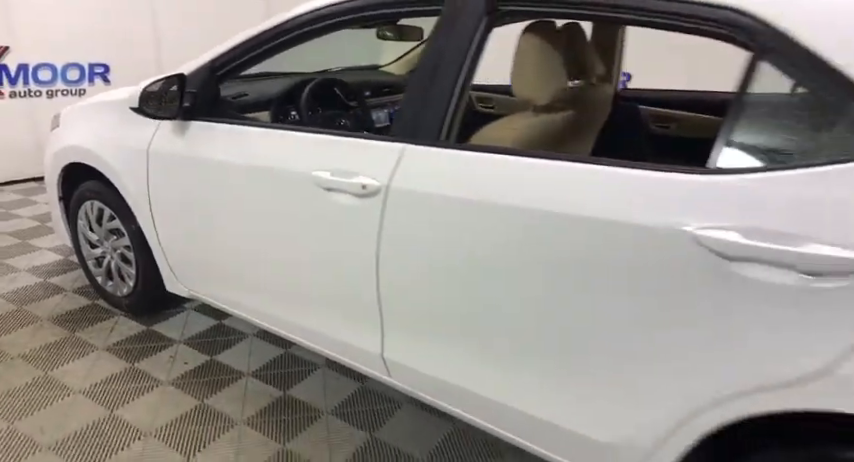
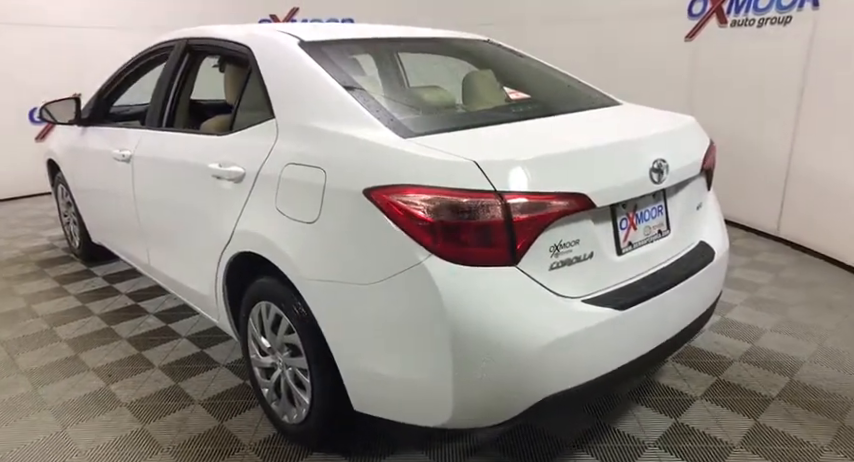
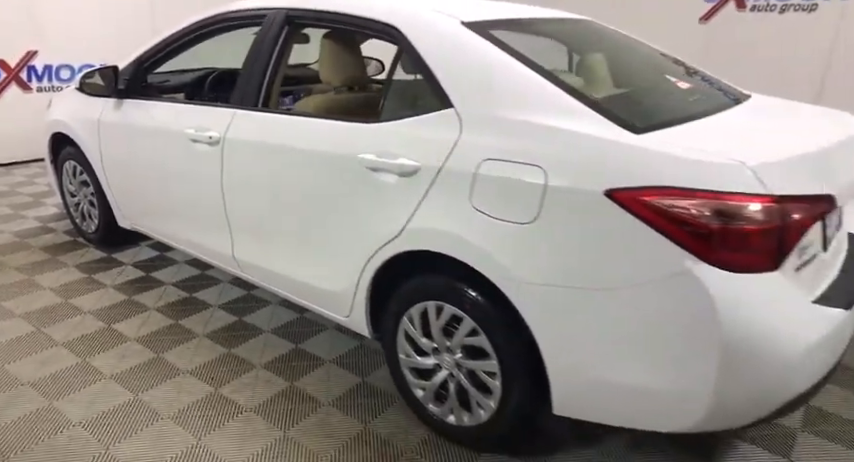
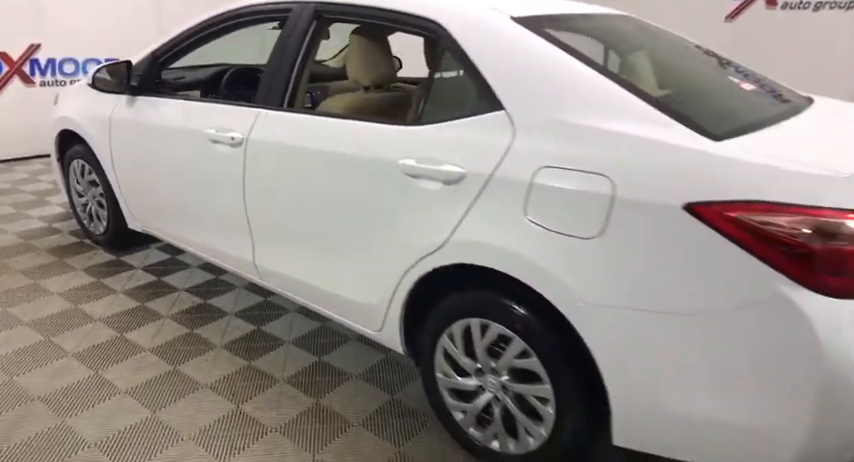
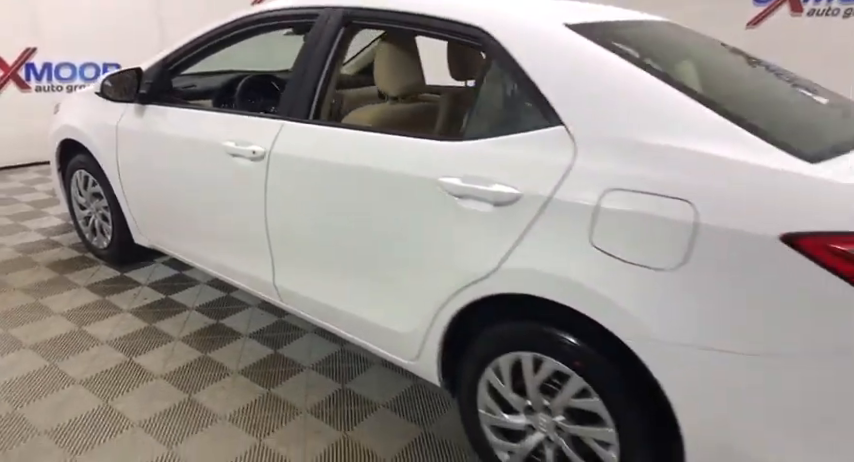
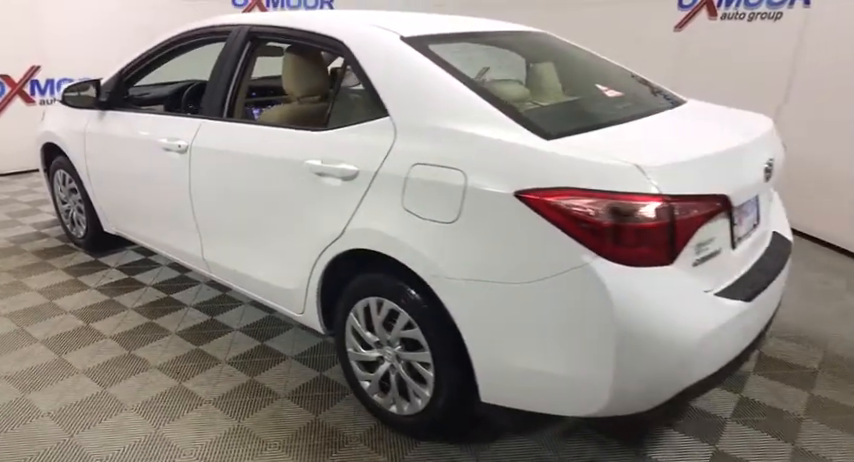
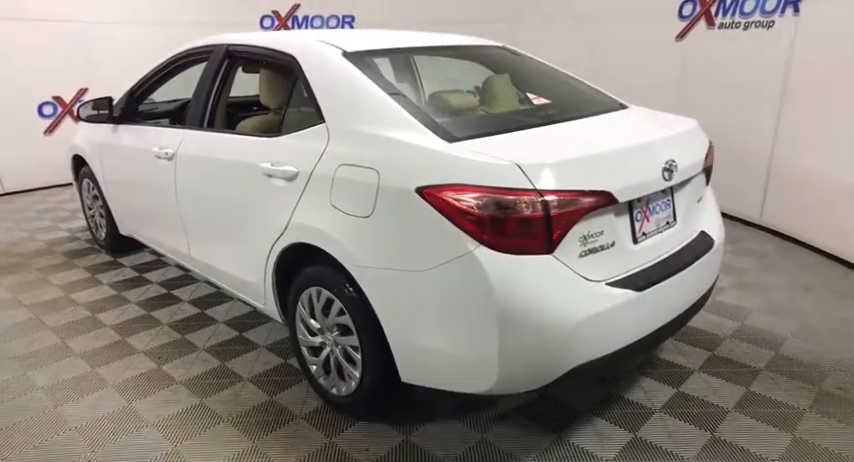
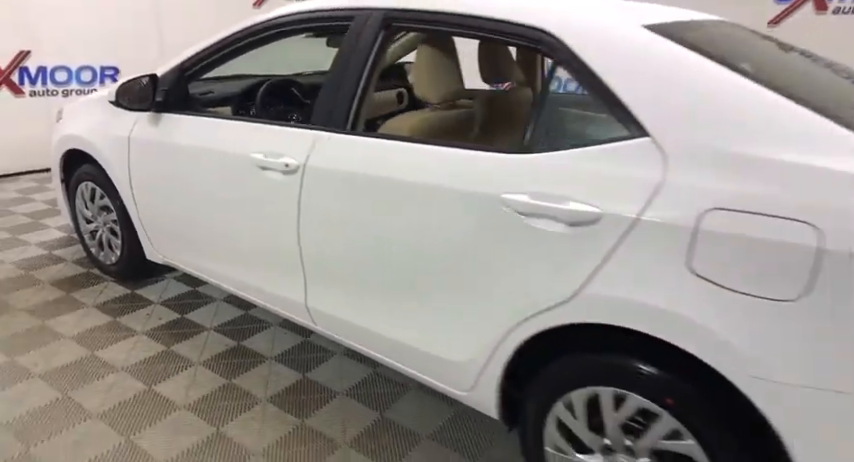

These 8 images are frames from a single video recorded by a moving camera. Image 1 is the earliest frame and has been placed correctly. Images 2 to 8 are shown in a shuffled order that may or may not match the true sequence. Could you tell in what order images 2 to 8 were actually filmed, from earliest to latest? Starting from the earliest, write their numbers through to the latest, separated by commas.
8, 5, 4, 3, 6, 7, 2
